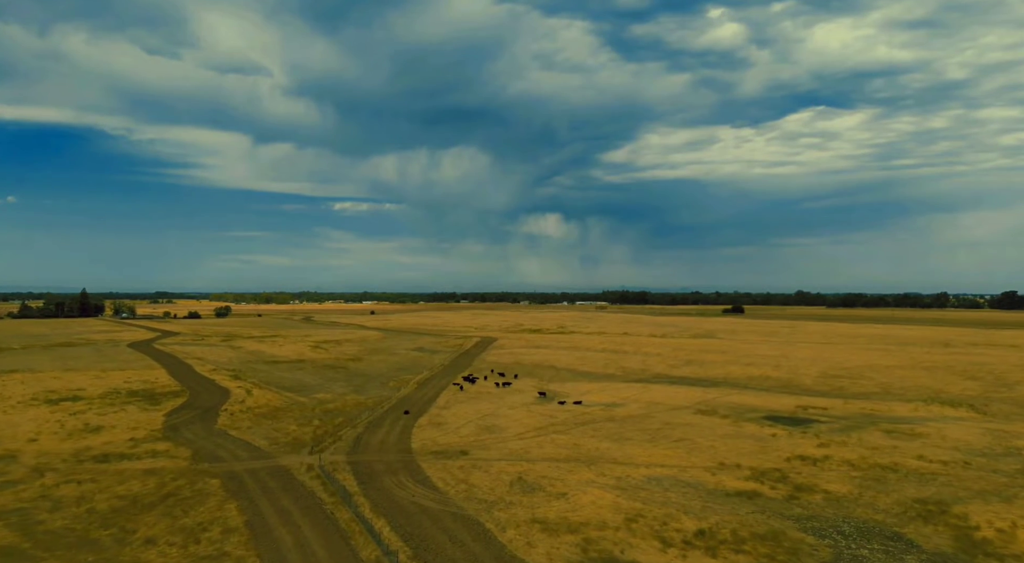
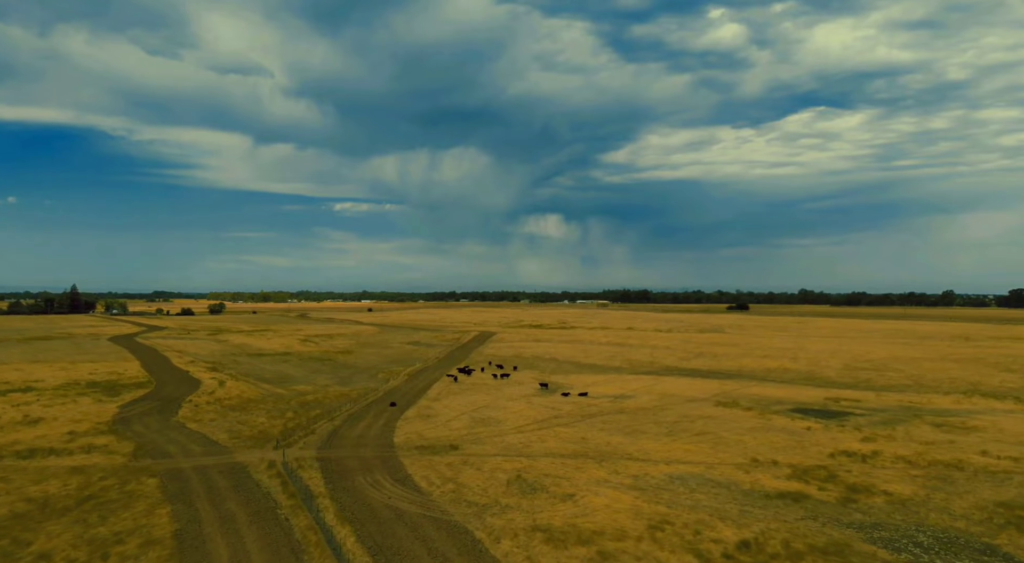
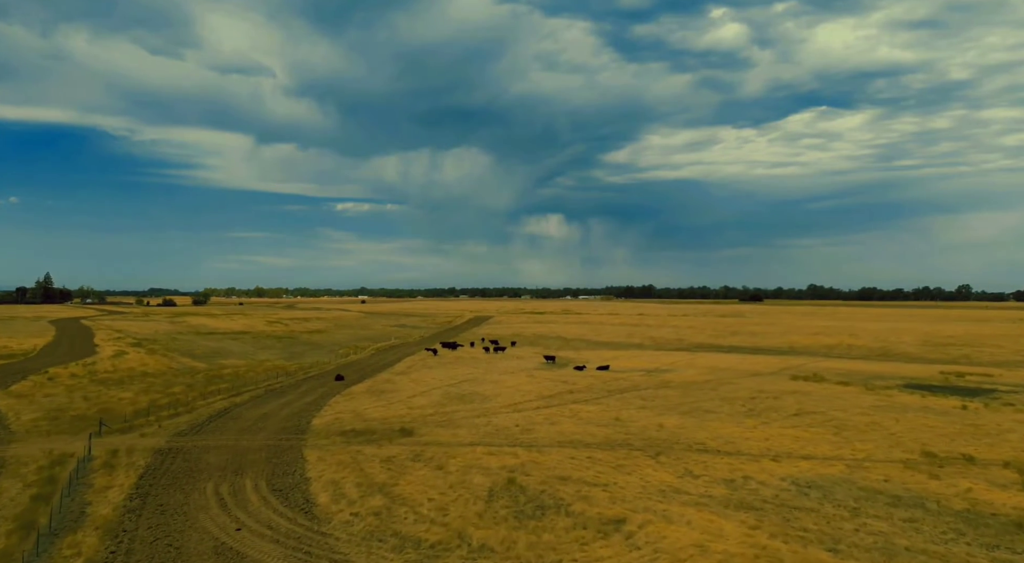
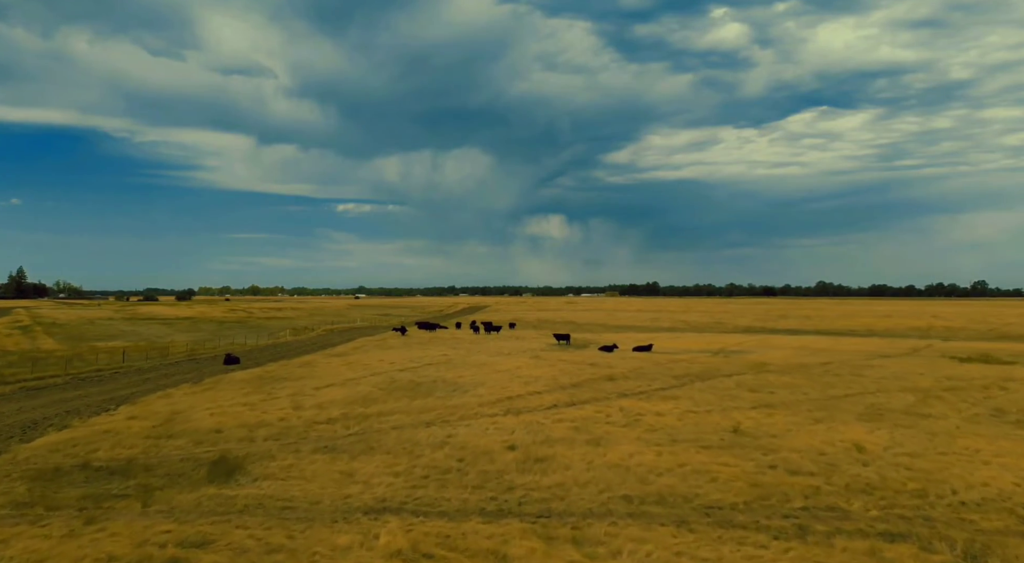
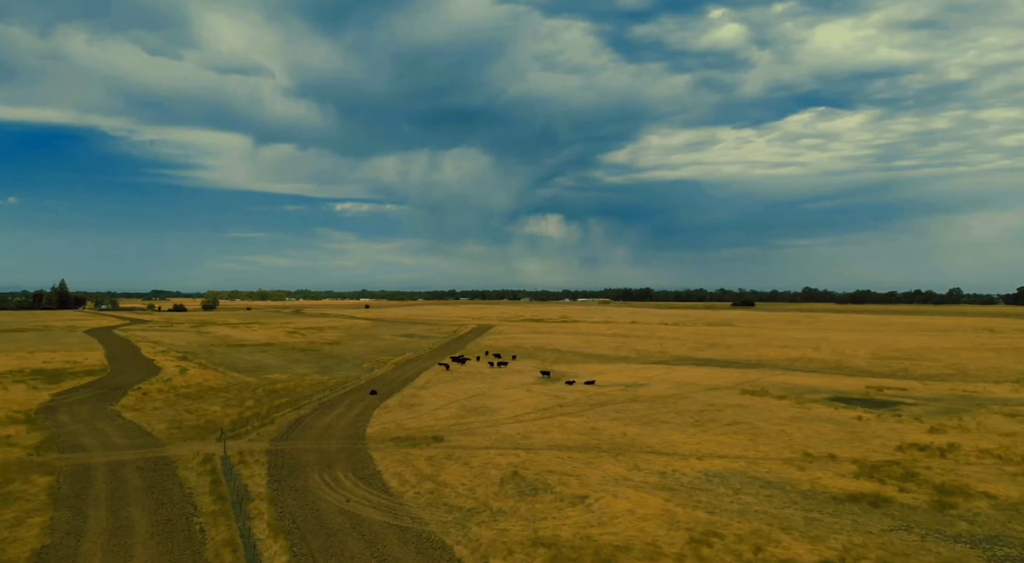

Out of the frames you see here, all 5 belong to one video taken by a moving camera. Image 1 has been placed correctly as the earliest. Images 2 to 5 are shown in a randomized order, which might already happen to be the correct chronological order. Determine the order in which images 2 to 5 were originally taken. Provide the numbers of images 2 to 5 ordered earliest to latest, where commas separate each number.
2, 5, 3, 4
